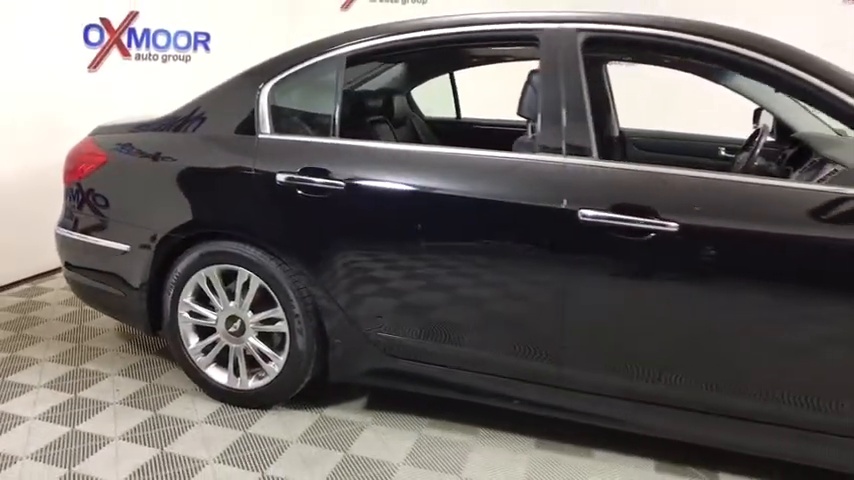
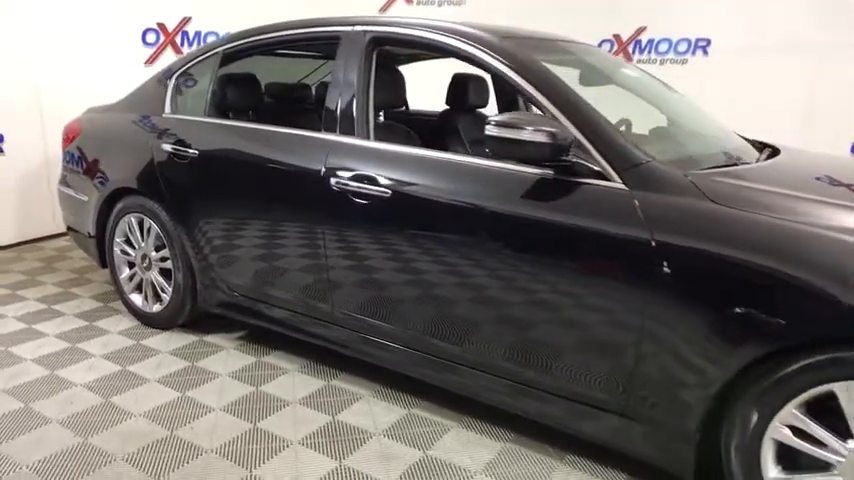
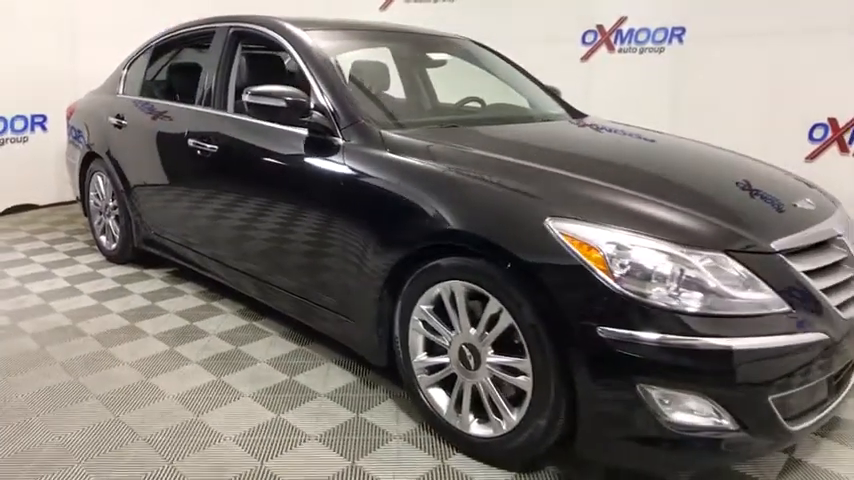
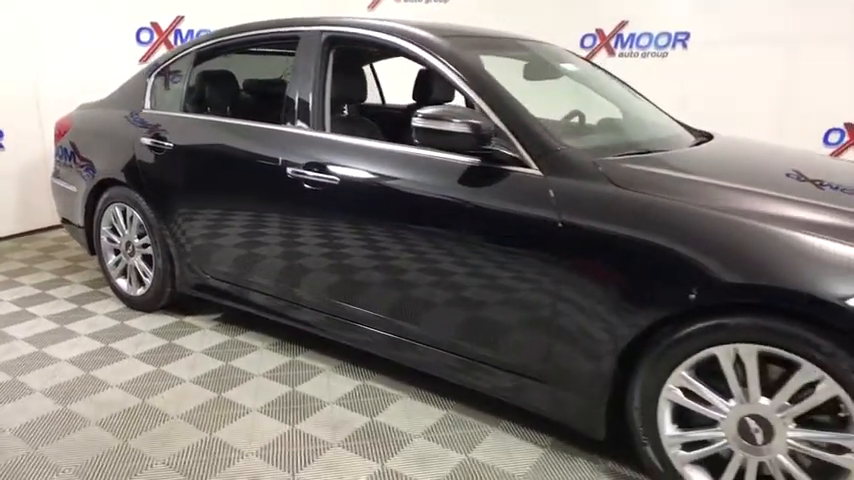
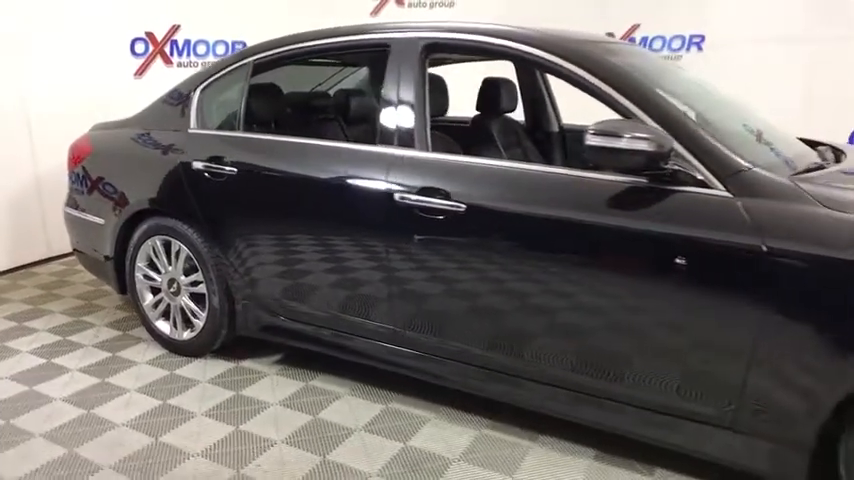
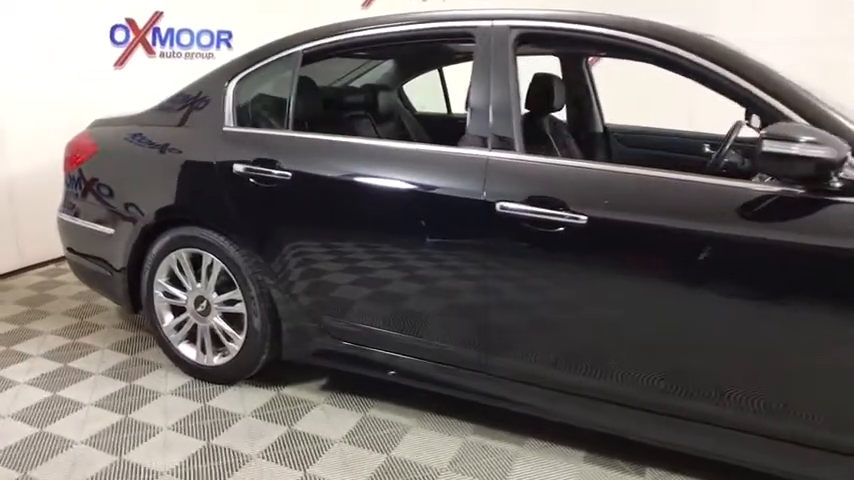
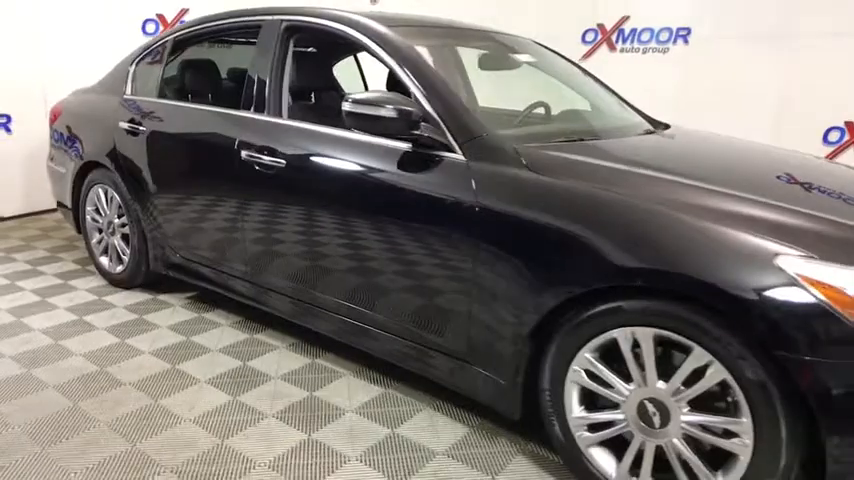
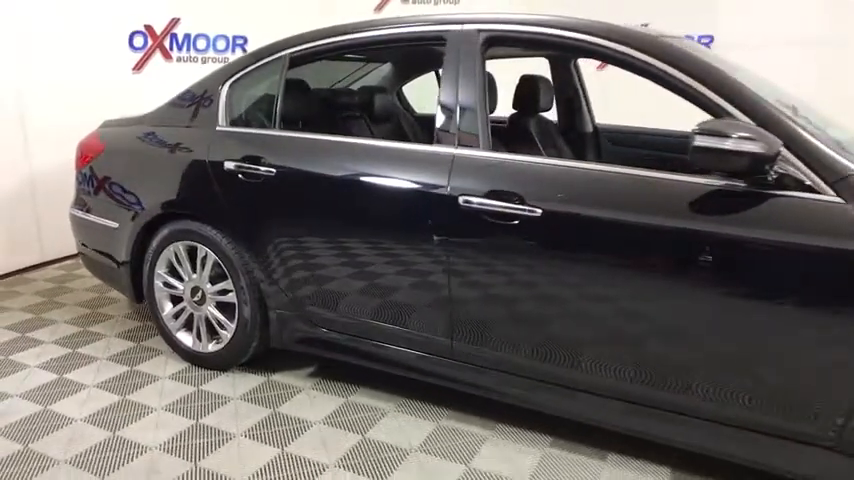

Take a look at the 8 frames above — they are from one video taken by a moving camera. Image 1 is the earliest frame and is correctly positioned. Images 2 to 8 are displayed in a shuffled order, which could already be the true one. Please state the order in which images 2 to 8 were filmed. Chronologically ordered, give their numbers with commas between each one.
6, 8, 5, 2, 4, 7, 3
